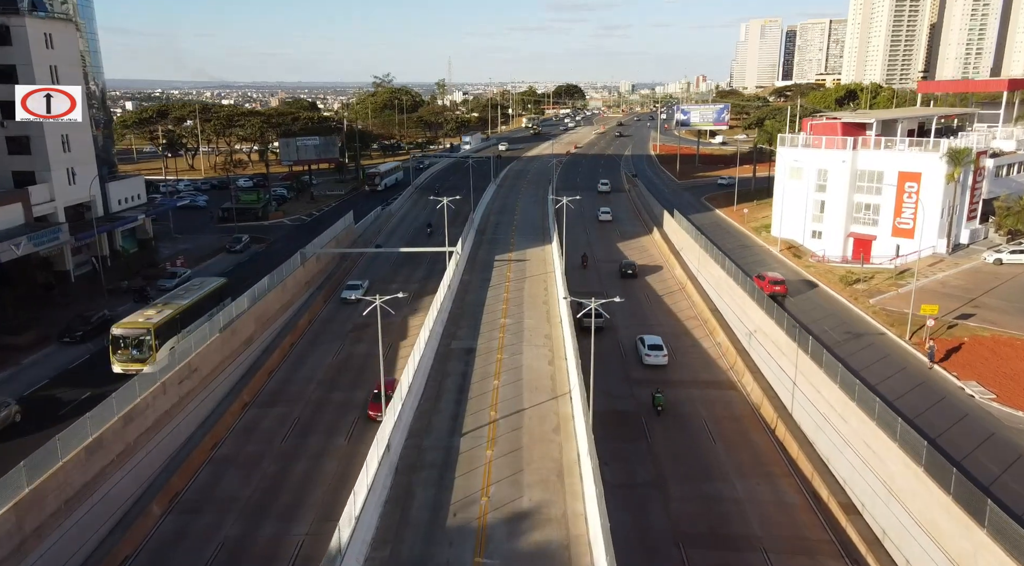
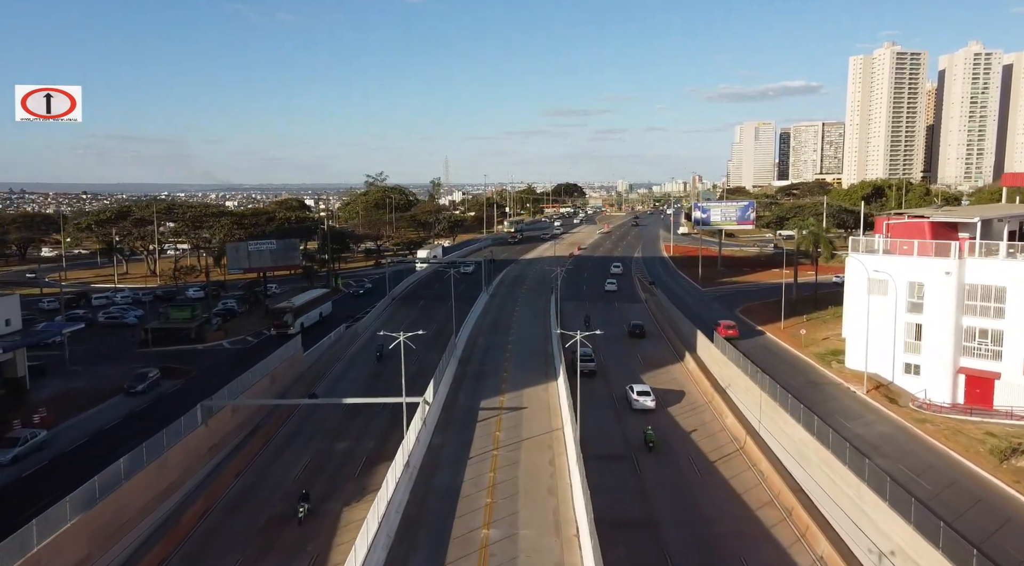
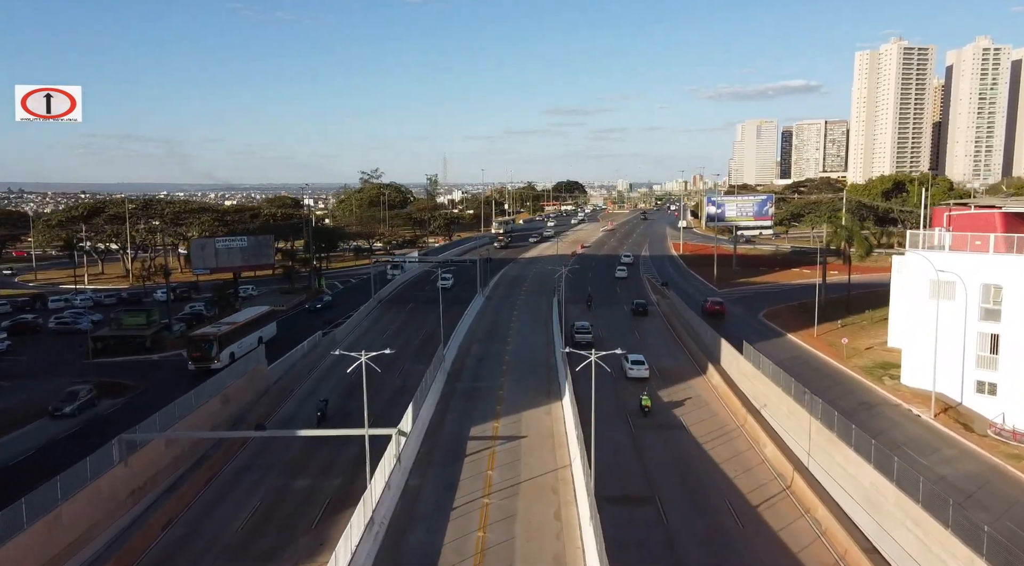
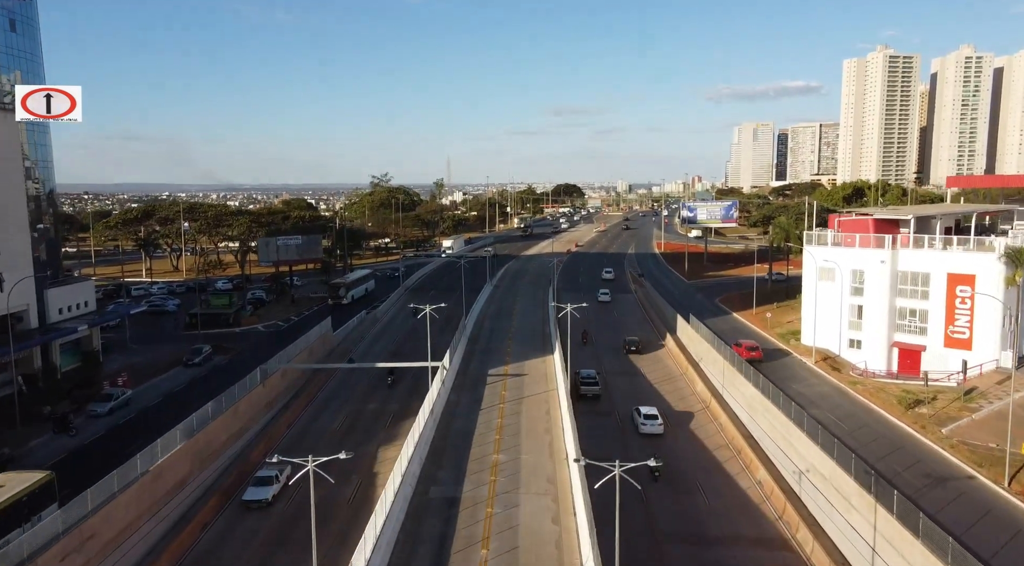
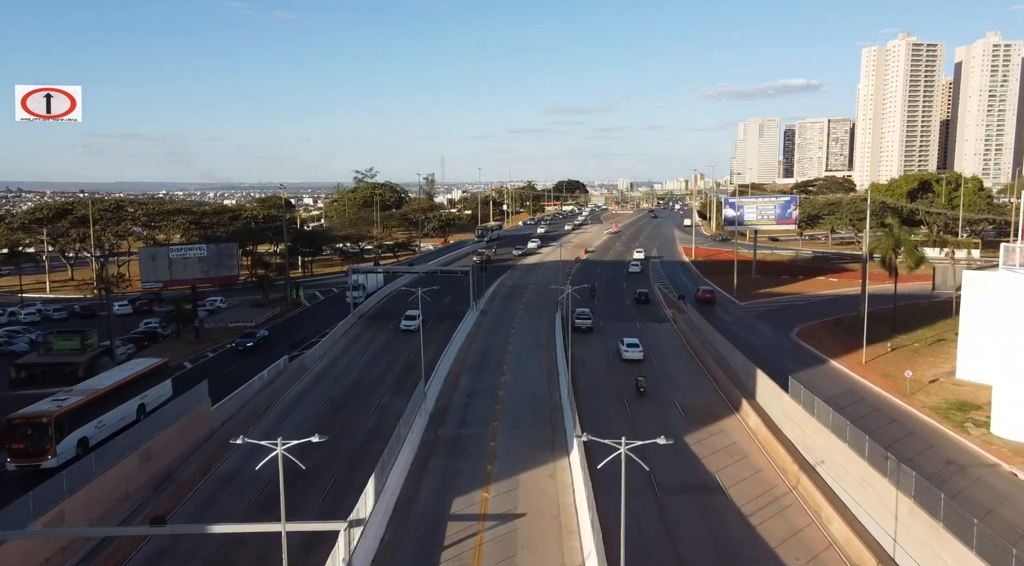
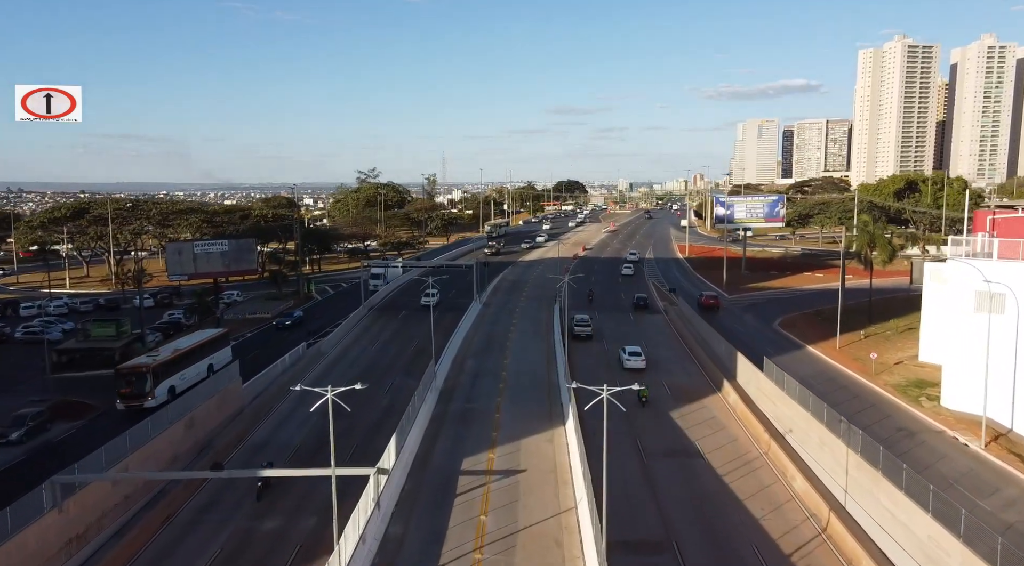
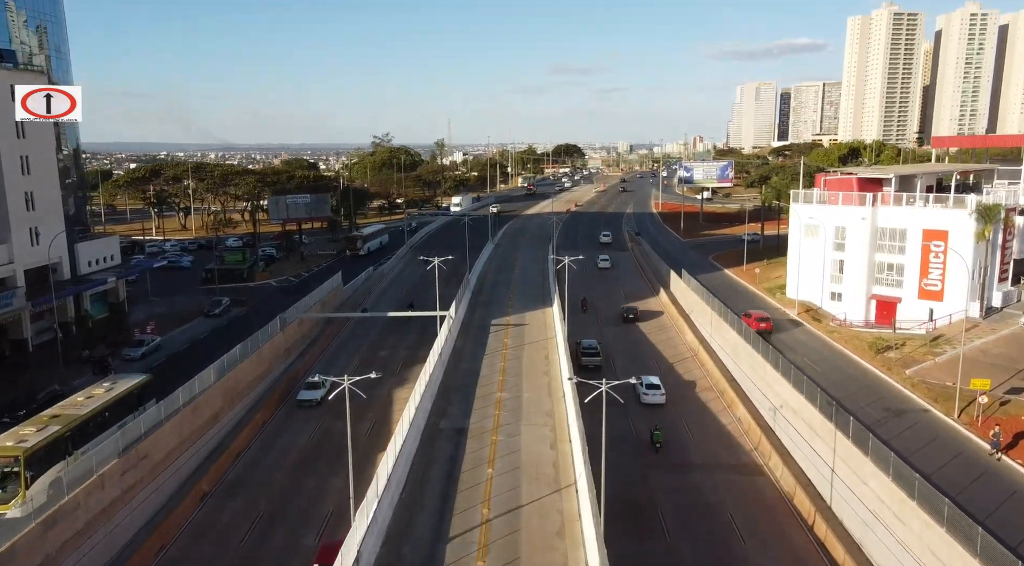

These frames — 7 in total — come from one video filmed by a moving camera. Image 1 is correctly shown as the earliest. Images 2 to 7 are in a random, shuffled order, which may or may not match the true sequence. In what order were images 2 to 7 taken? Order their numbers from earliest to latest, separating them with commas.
7, 4, 2, 3, 6, 5
